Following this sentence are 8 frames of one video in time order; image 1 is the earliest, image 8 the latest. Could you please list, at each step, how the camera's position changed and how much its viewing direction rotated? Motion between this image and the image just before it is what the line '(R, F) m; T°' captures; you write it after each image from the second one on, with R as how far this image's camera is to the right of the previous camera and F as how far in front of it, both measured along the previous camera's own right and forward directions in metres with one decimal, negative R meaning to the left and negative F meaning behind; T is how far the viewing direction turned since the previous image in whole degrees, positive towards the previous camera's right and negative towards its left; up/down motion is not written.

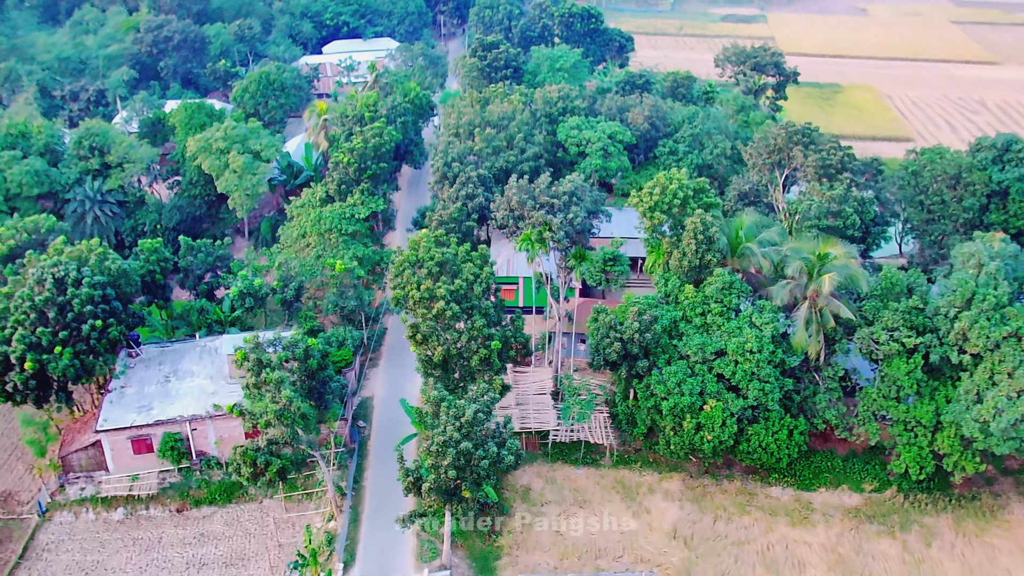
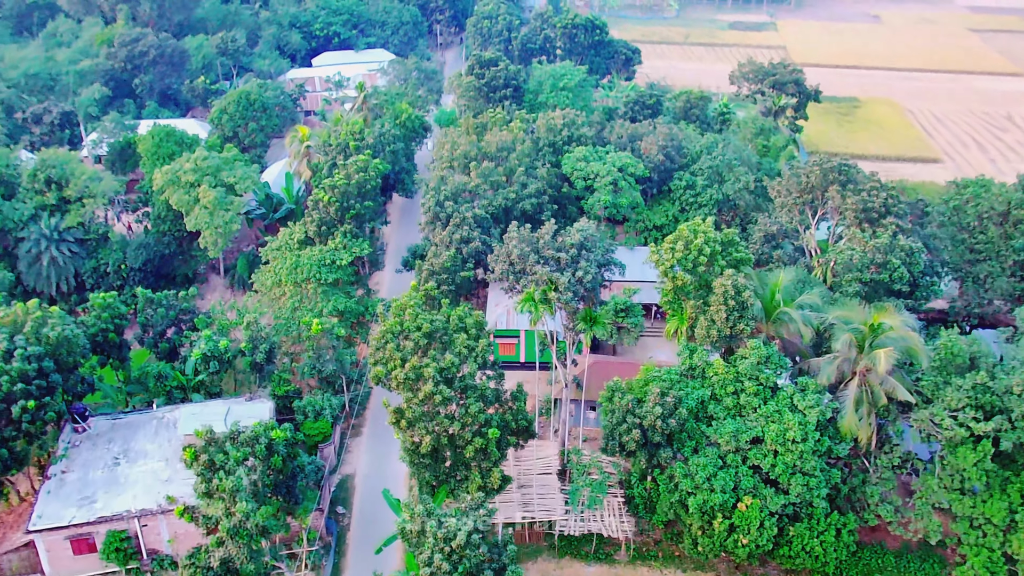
(0.0, +3.4) m; 0°
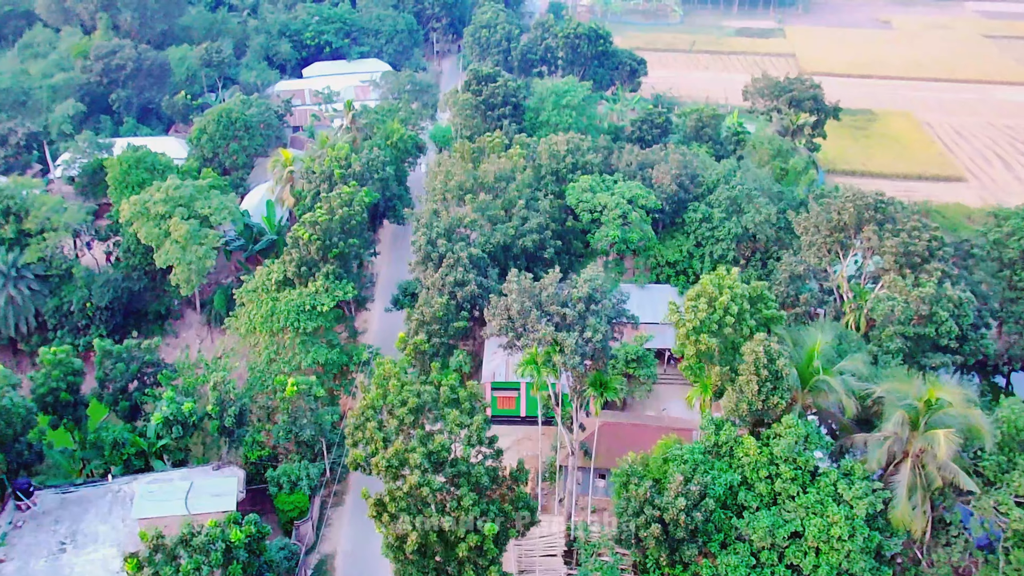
(0.0, +2.7) m; 0°
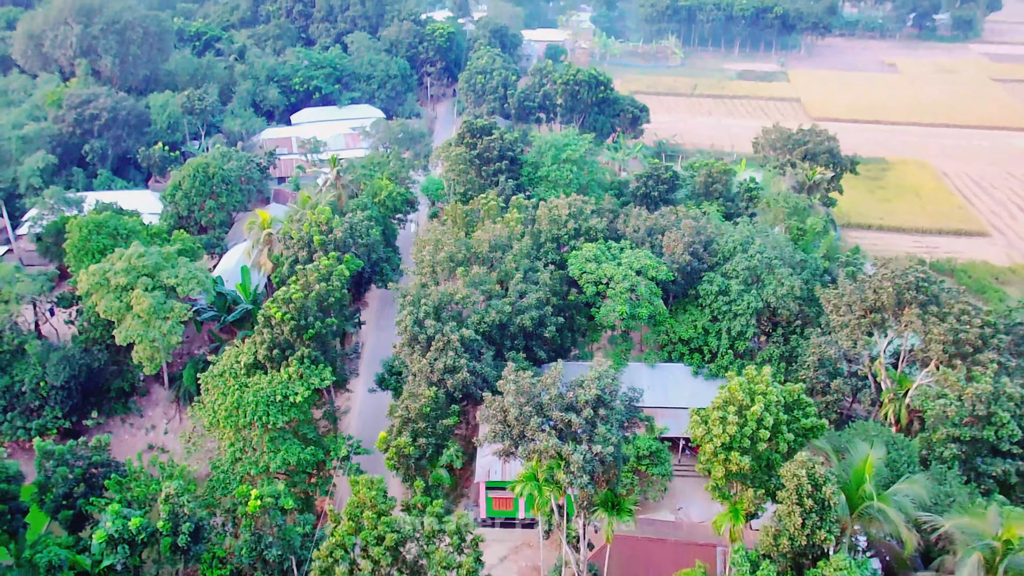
(0.0, +2.7) m; 0°
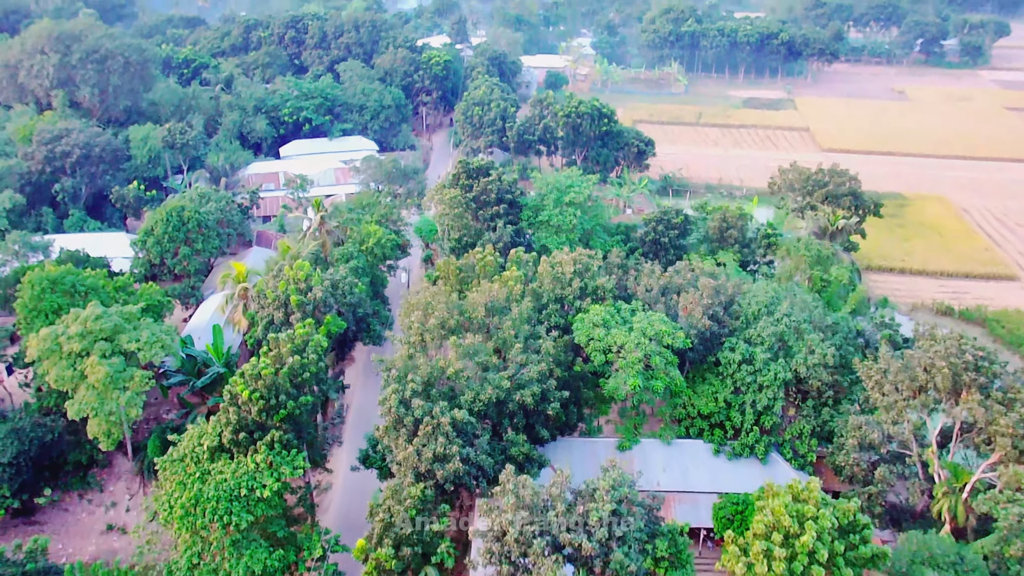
(0.0, +2.8) m; 0°
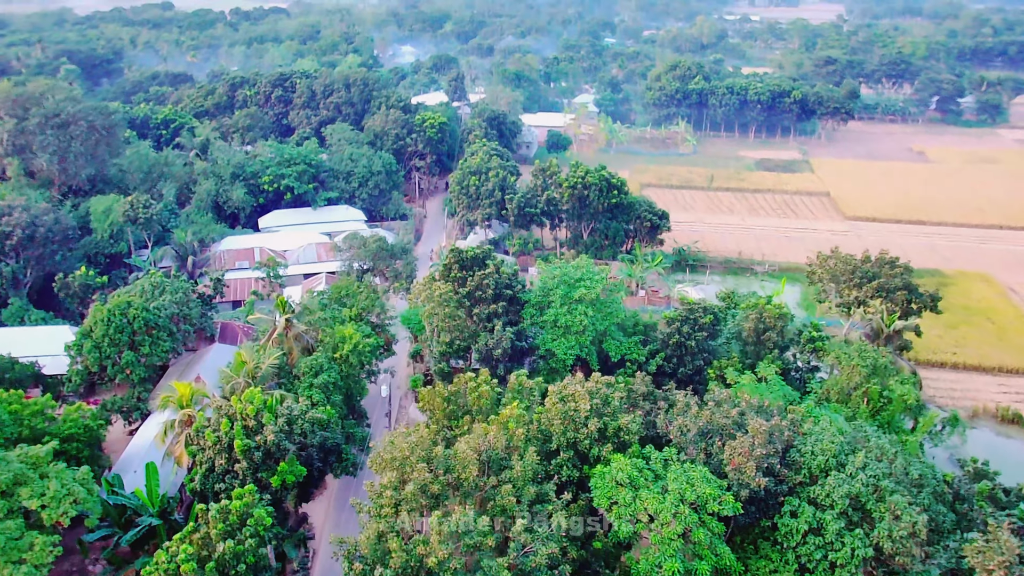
(0.0, +4.9) m; 0°
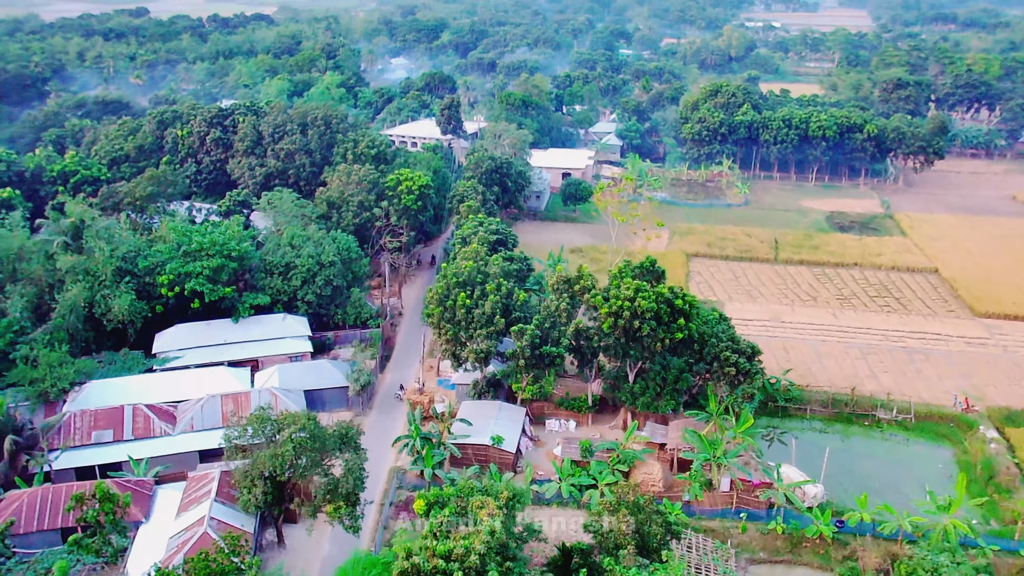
(-0.3, +15.9) m; 0°
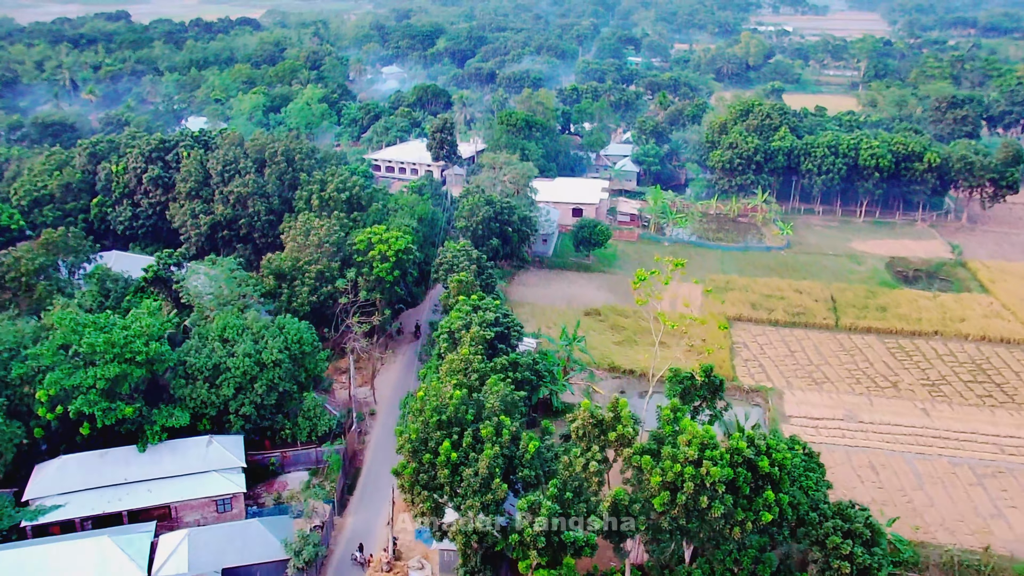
(-0.2, +9.5) m; 0°
